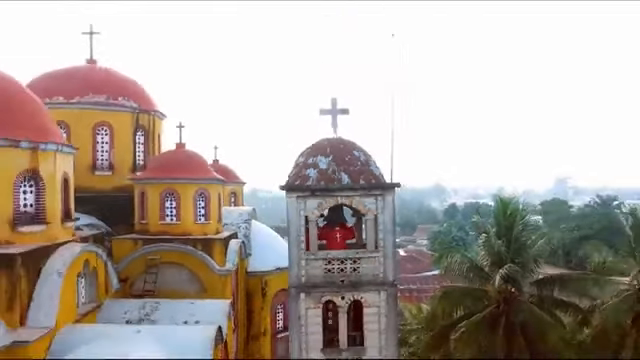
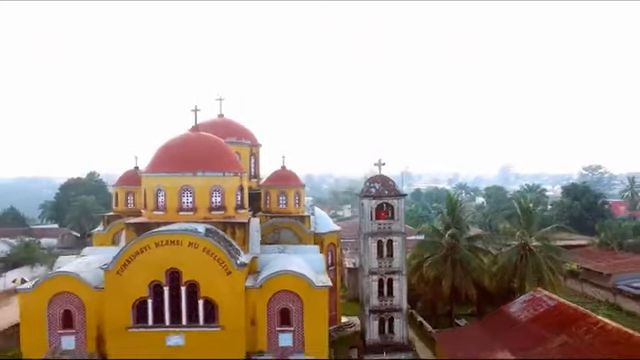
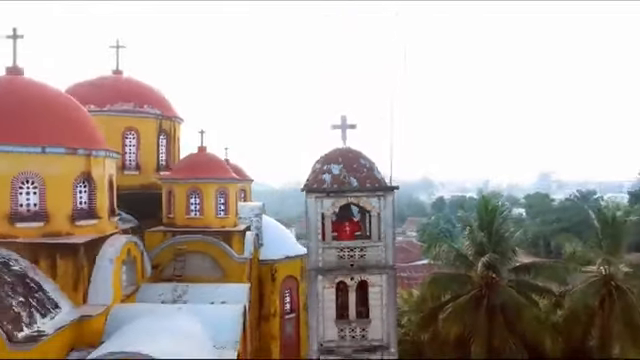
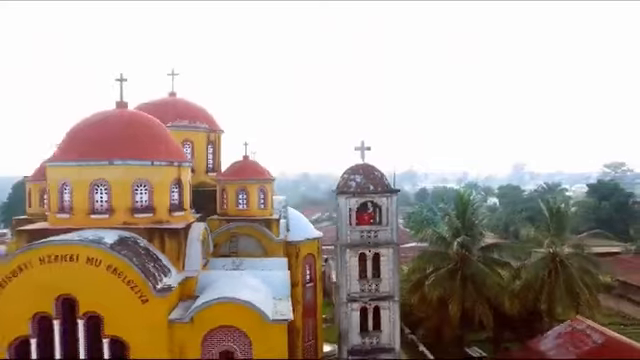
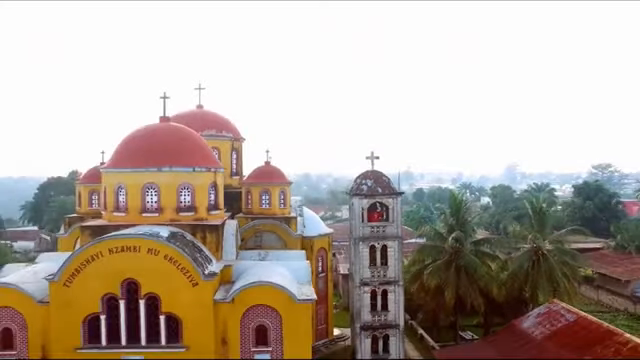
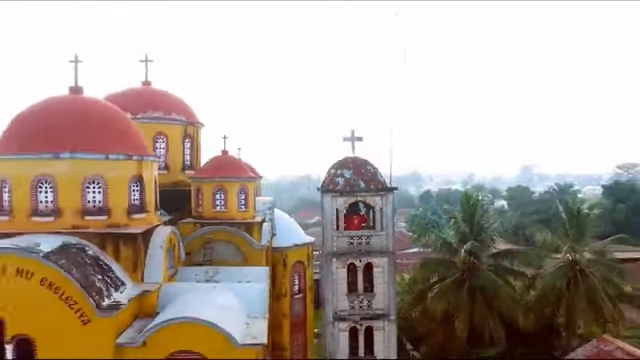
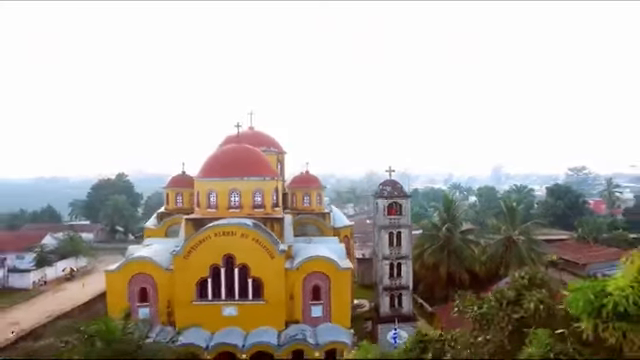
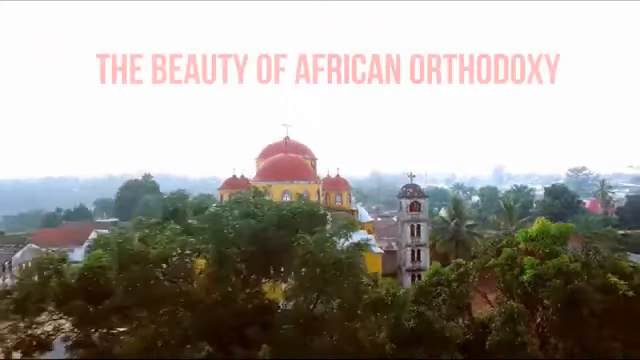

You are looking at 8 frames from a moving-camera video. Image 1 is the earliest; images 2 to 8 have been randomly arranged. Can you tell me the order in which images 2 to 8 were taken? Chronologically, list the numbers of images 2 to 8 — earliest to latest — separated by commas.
3, 6, 4, 5, 2, 7, 8
